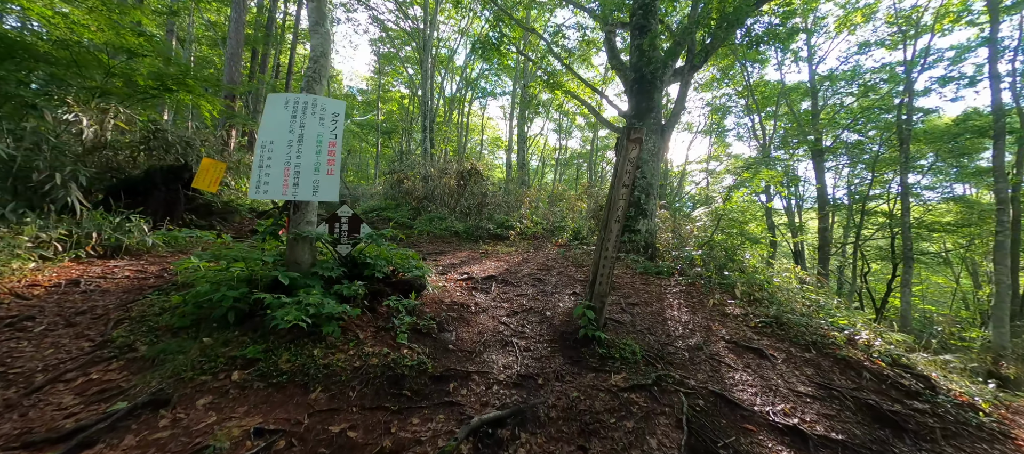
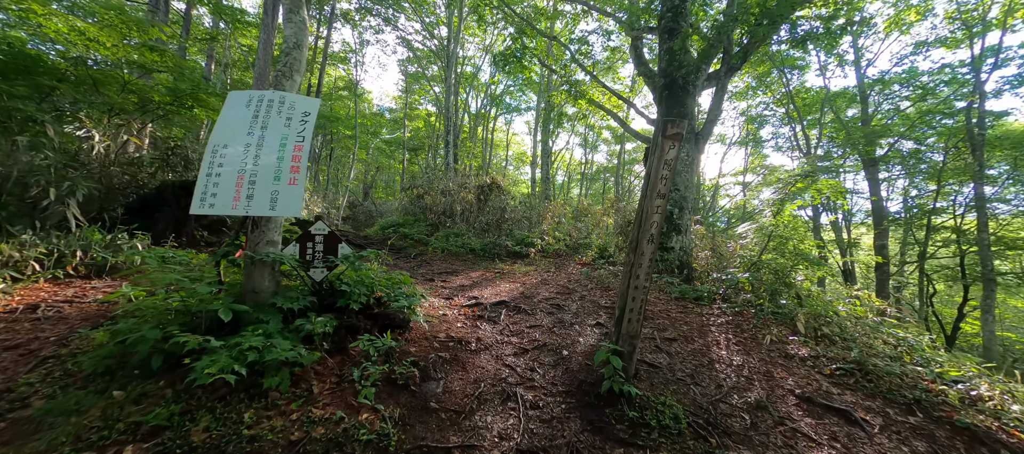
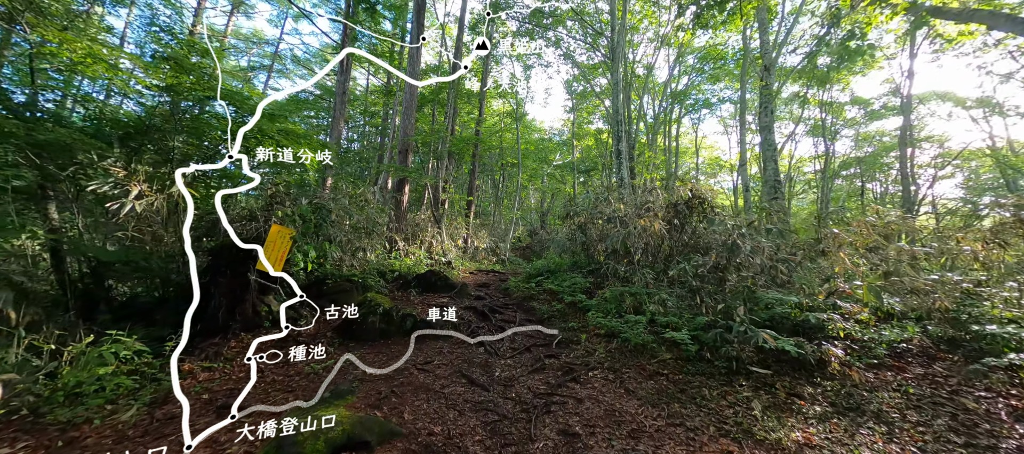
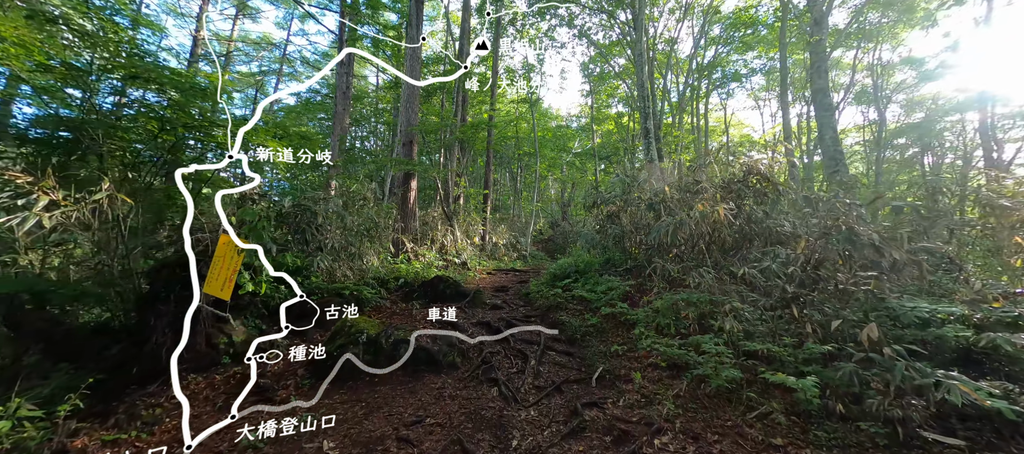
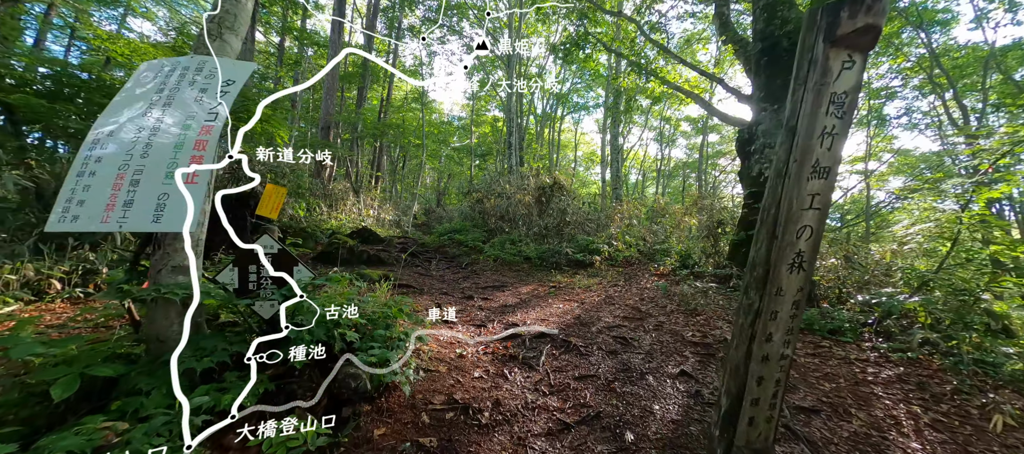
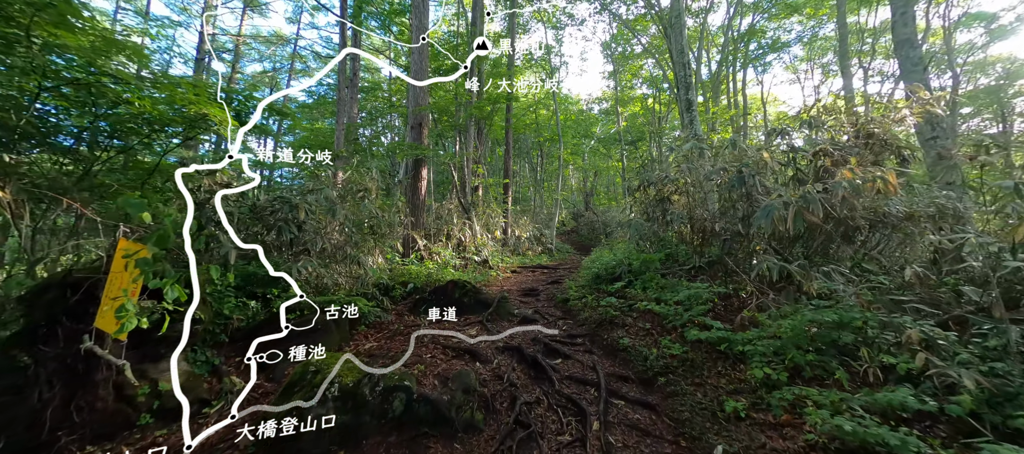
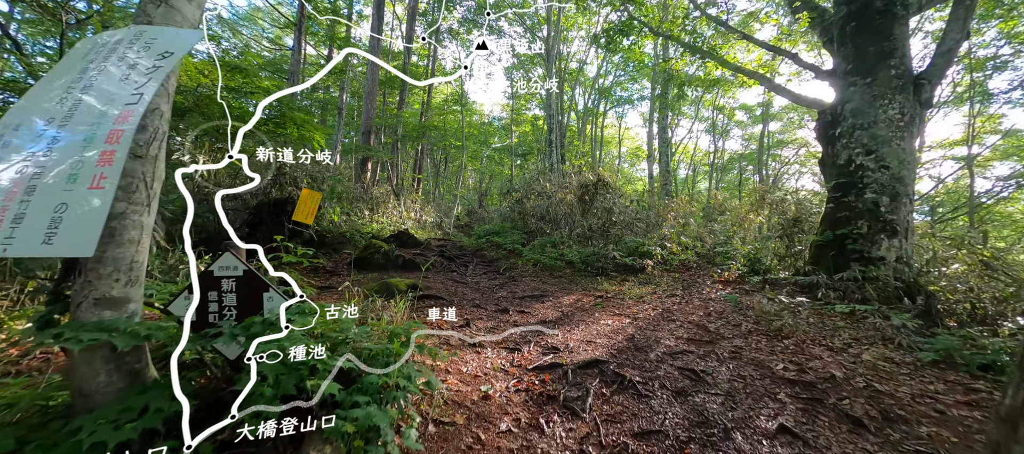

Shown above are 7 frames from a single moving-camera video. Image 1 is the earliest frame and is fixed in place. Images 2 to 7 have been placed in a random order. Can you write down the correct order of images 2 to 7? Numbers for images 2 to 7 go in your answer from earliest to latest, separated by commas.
2, 5, 7, 3, 4, 6
